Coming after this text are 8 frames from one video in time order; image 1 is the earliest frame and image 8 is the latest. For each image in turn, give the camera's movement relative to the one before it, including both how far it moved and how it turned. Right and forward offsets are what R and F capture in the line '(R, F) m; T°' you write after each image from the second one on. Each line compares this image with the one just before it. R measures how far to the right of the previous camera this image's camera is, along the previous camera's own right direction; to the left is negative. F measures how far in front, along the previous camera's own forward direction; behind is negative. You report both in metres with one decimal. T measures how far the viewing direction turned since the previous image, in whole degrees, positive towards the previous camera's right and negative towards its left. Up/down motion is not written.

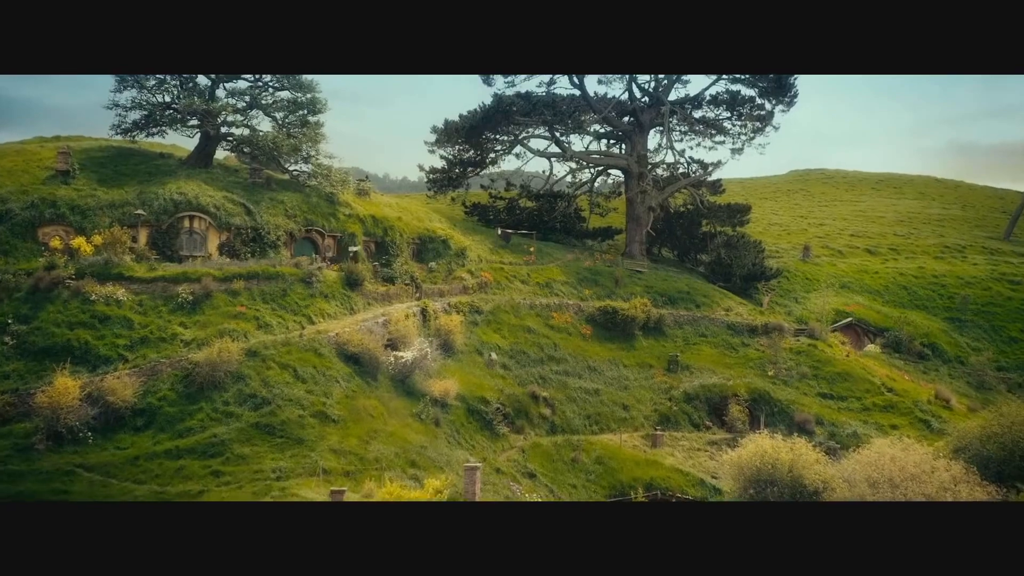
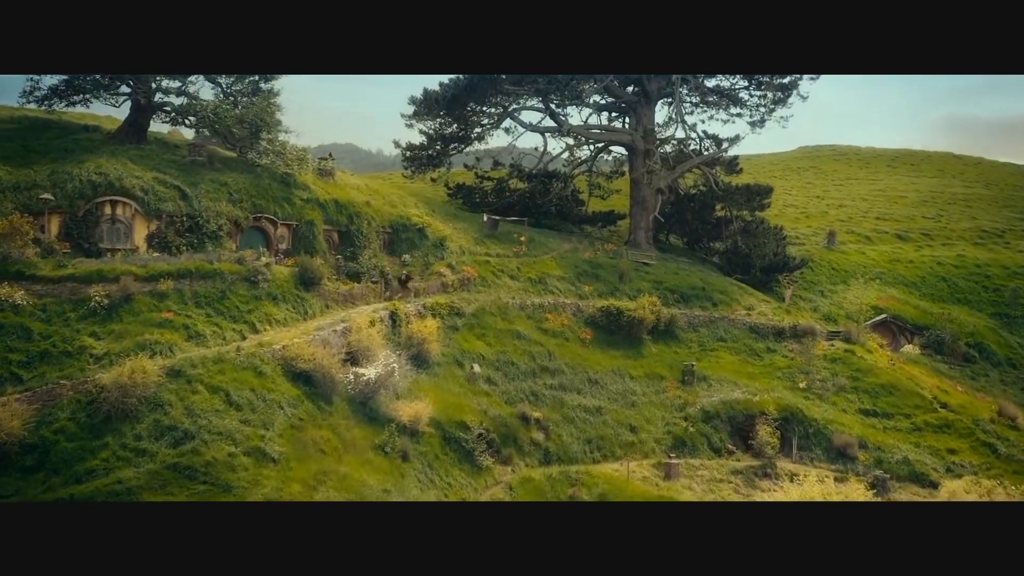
(+0.1, +3.0) m; 0°
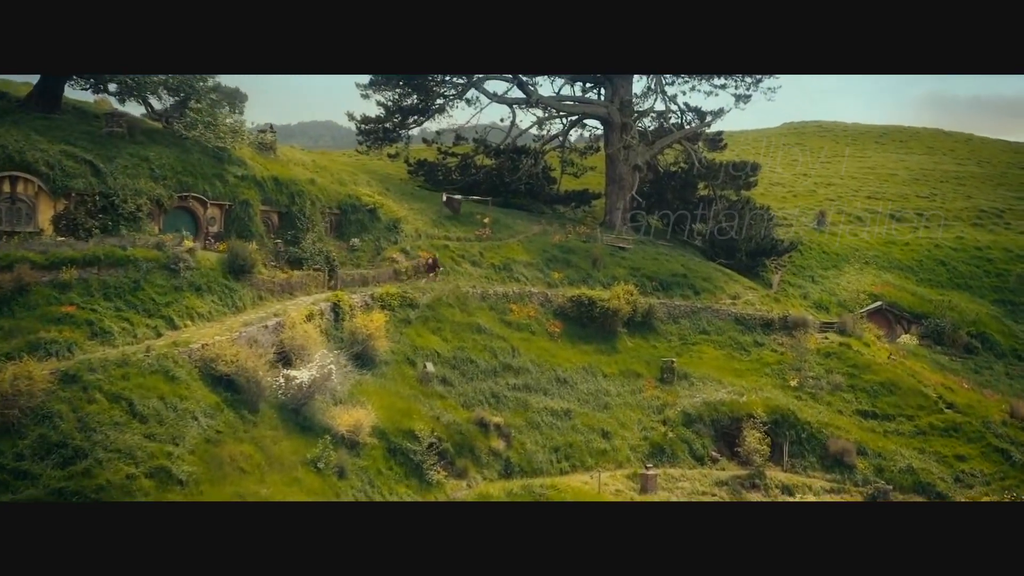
(+0.3, +1.8) m; +1°
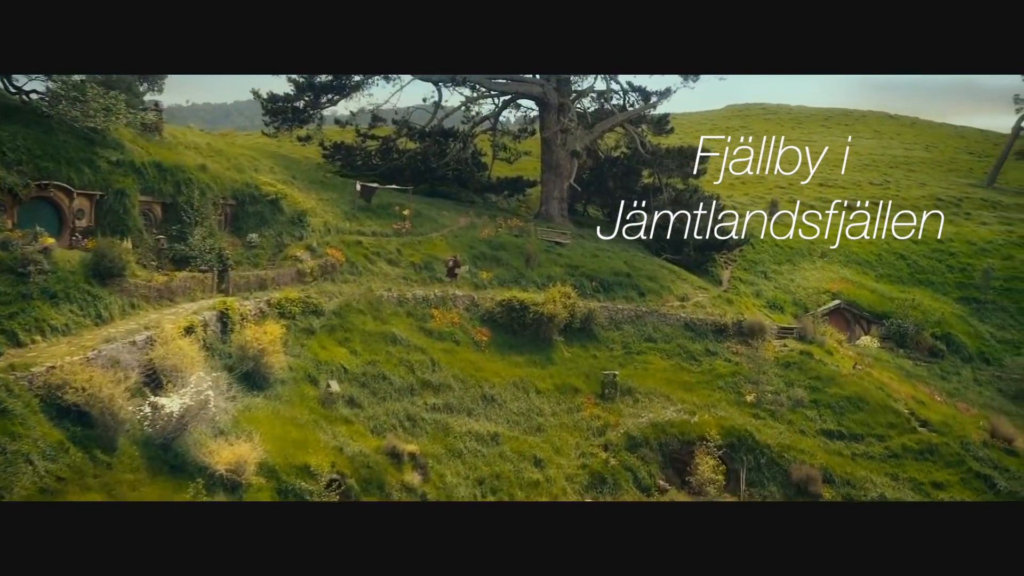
(+0.2, +1.9) m; +3°
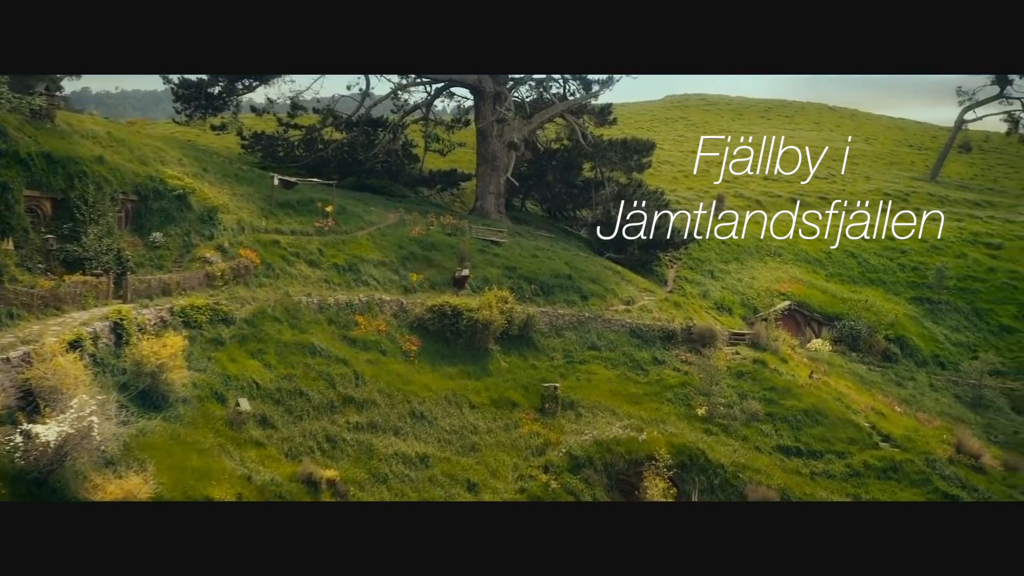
(+0.1, +1.2) m; +3°
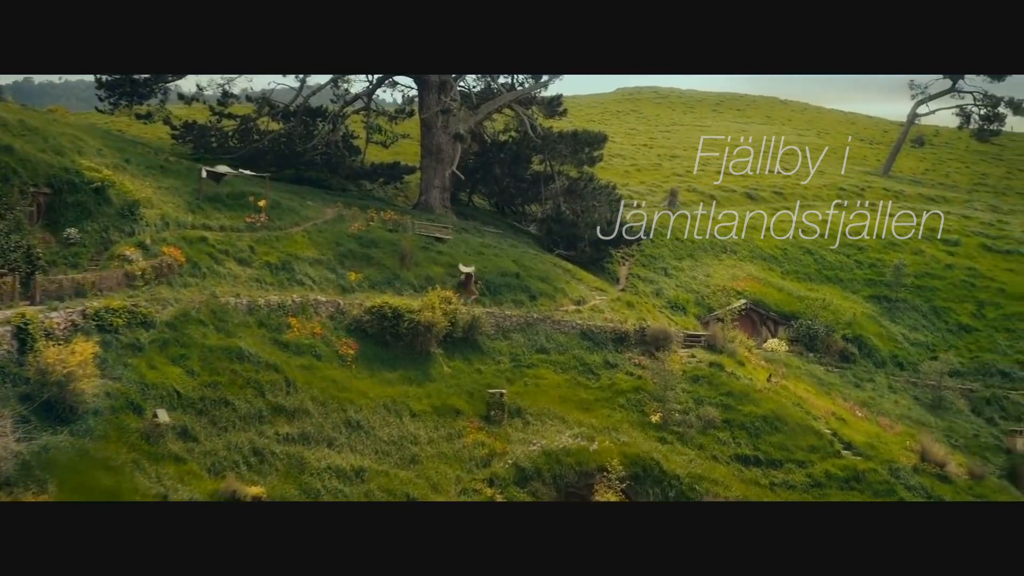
(+0.1, +0.7) m; +2°
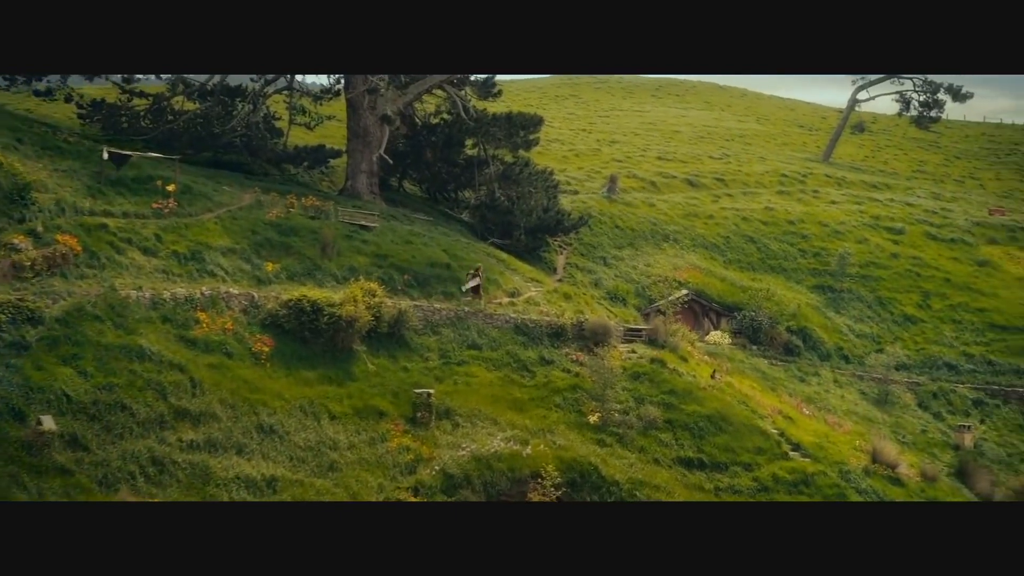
(+0.1, +0.8) m; +3°
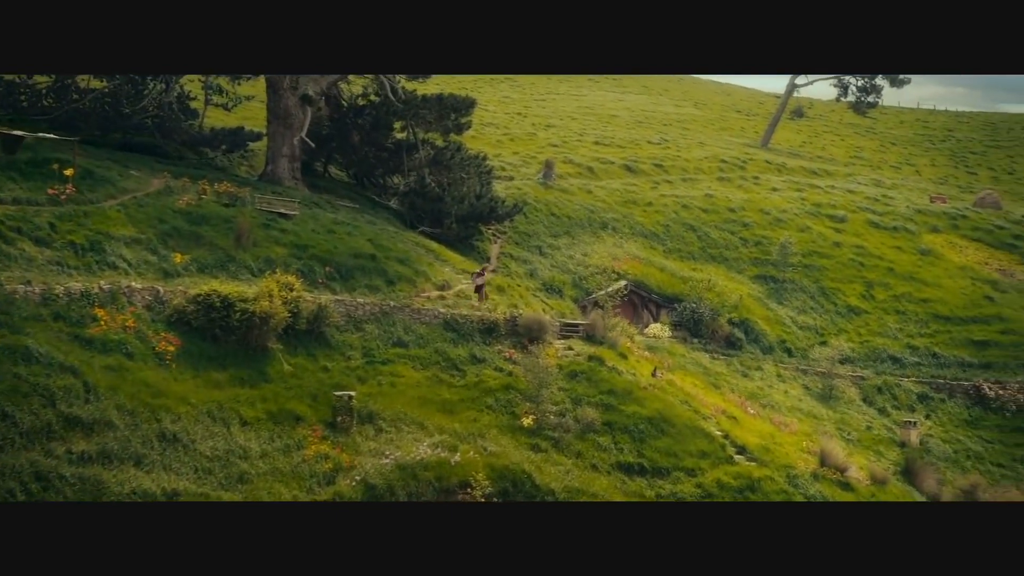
(+0.1, +0.8) m; +3°
